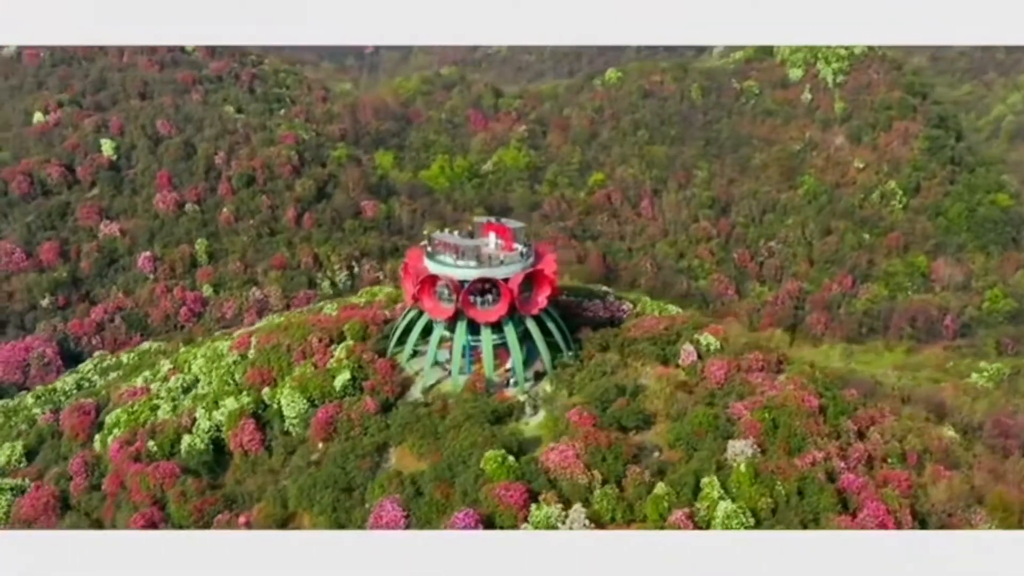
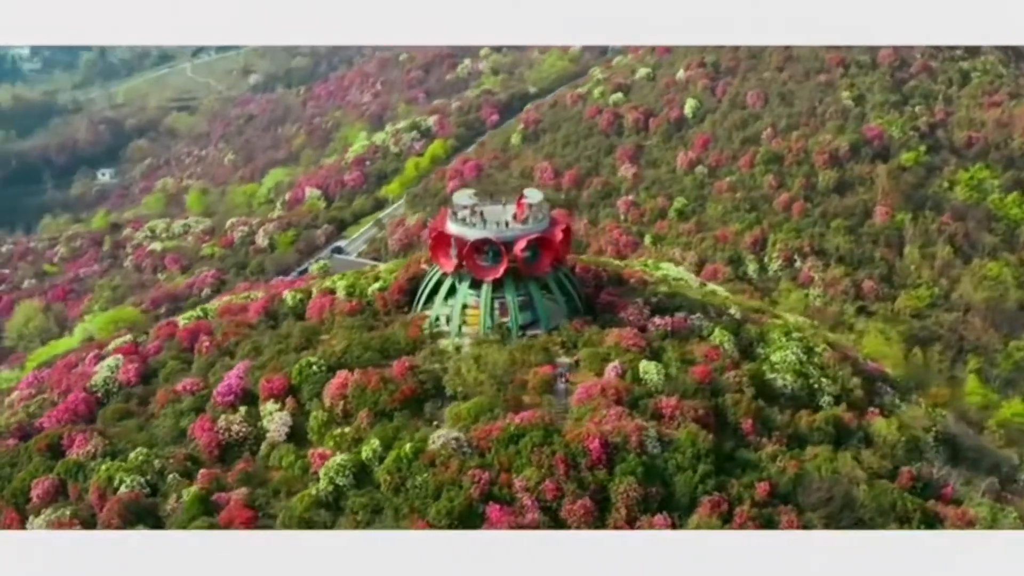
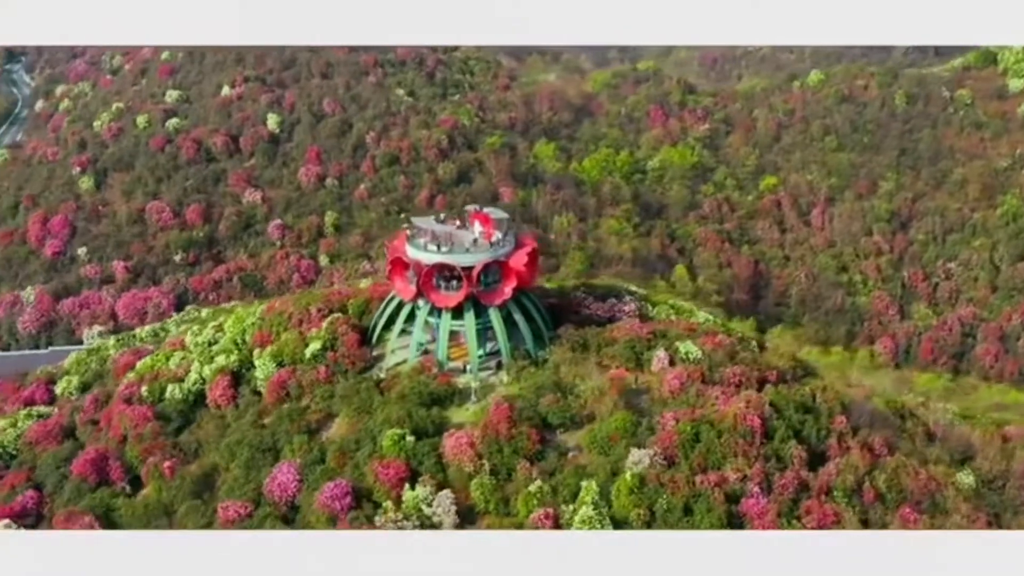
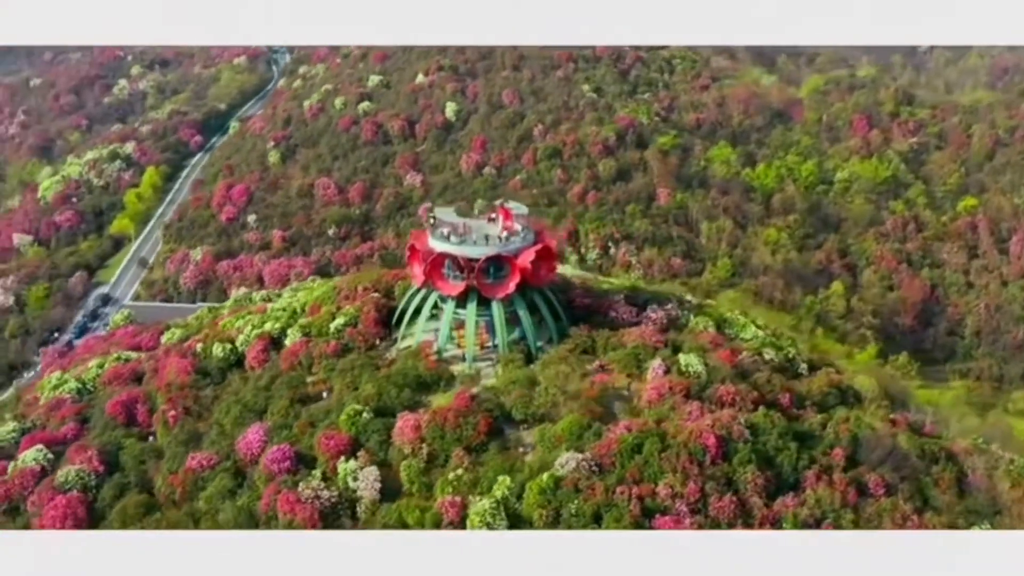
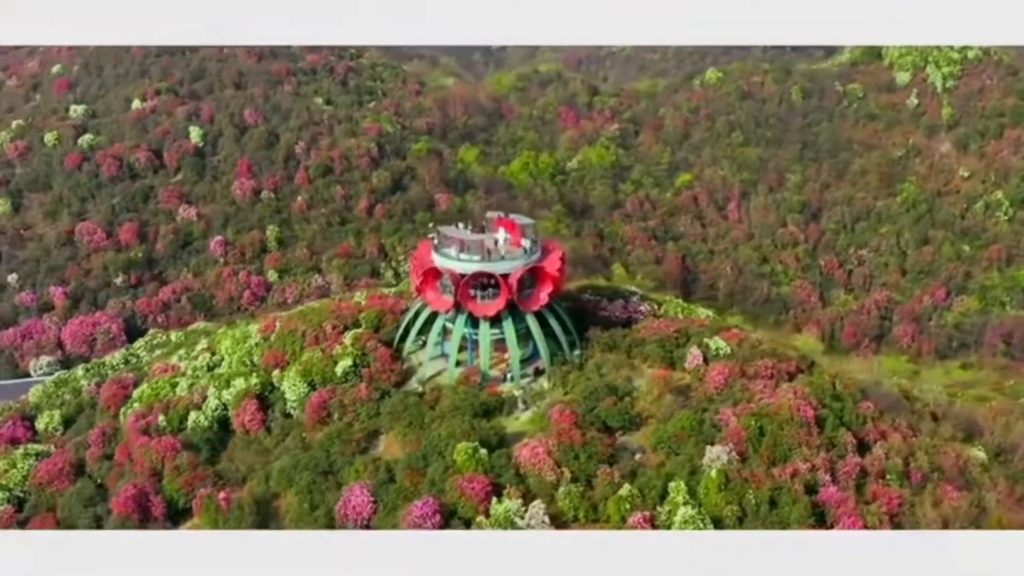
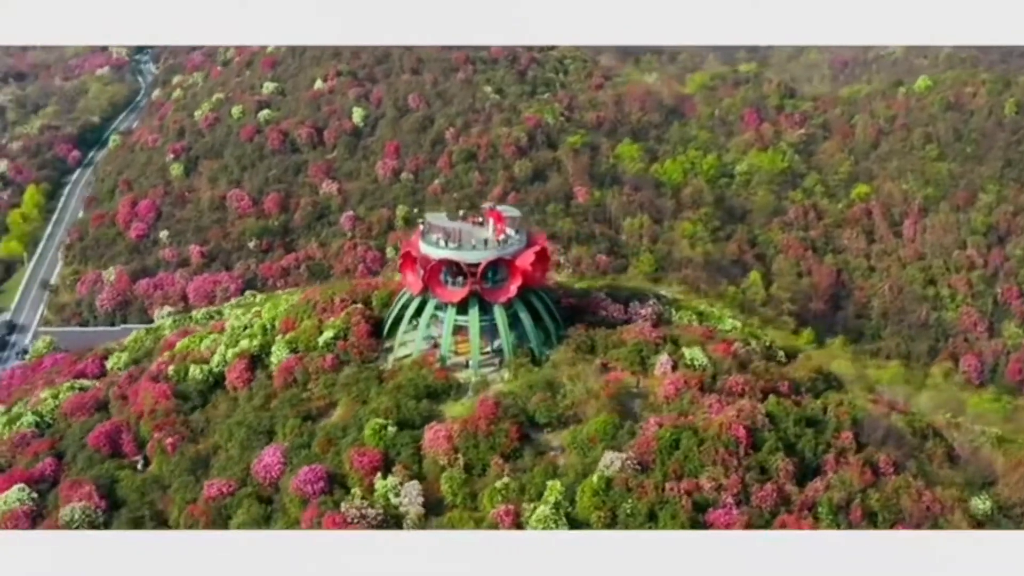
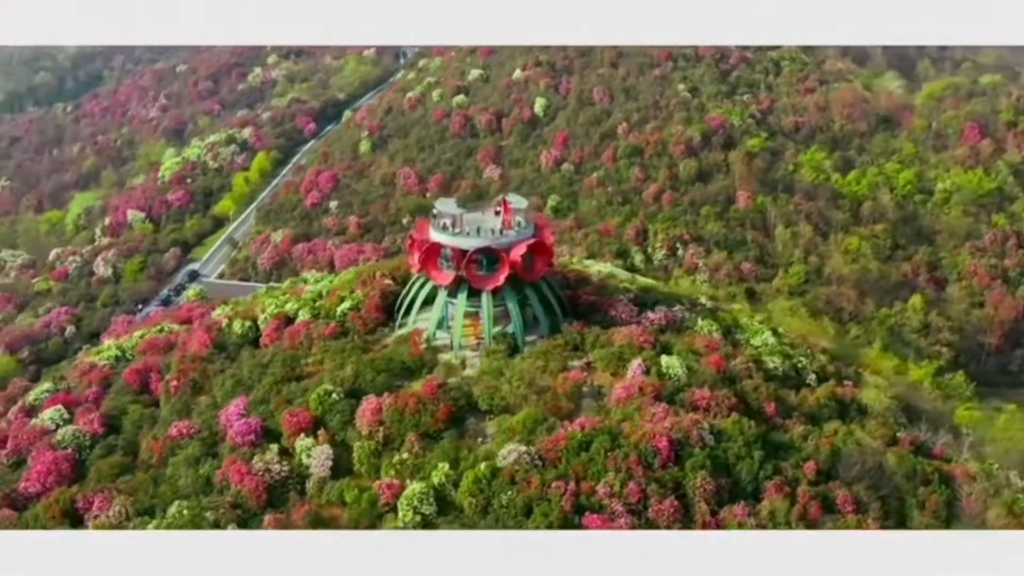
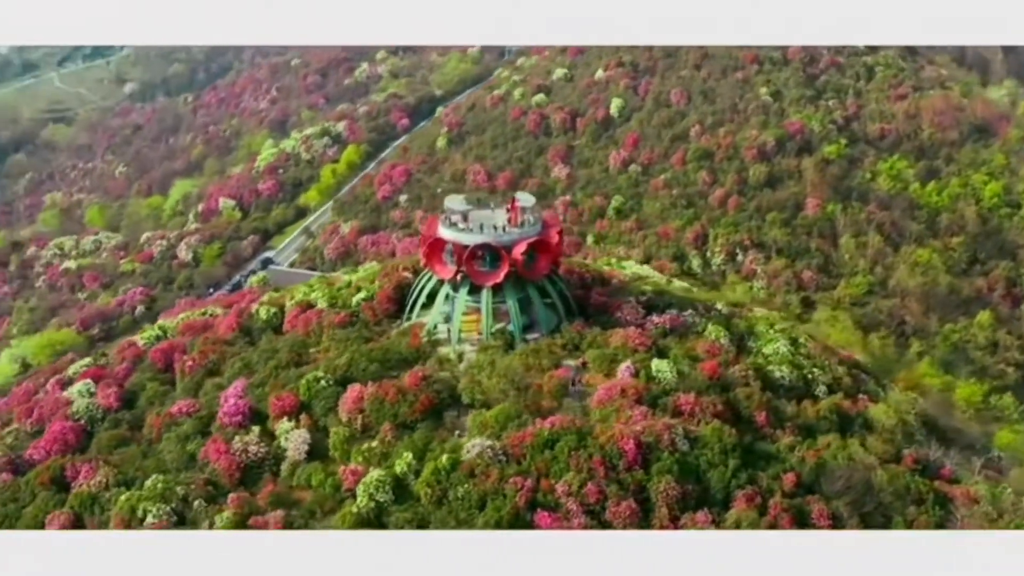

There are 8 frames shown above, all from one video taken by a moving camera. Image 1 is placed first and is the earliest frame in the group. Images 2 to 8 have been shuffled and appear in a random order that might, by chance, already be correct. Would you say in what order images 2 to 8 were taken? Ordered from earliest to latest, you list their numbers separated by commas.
5, 3, 6, 4, 7, 8, 2
